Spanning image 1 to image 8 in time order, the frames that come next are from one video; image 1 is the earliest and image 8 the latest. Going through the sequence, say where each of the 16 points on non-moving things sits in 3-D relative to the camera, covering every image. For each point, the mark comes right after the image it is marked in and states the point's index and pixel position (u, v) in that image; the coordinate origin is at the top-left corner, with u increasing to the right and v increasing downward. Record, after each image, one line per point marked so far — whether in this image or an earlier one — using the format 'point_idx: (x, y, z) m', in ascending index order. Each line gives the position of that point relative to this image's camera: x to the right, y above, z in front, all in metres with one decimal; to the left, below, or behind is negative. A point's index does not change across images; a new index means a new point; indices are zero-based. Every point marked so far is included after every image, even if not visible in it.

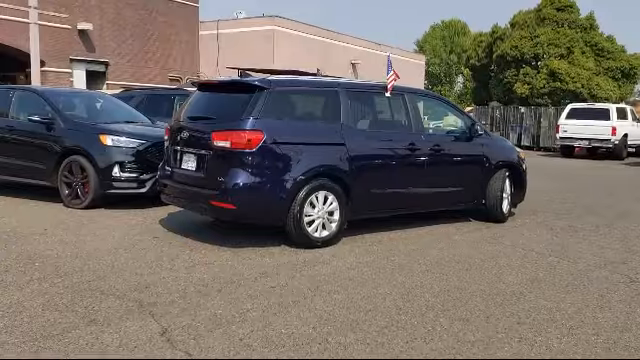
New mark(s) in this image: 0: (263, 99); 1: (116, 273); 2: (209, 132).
0: (-0.6, +0.9, +6.8) m
1: (-1.9, -0.9, +5.7) m
2: (-1.2, +0.5, +6.8) m
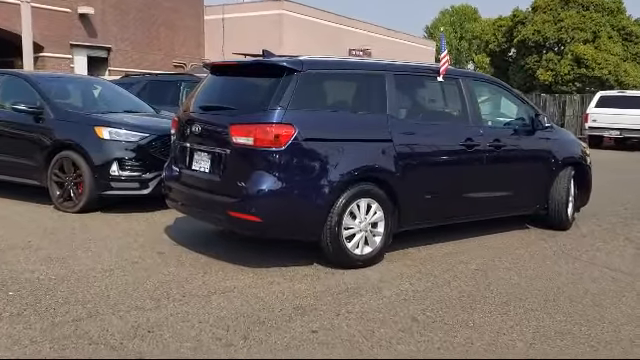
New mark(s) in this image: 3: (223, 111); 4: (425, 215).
0: (-0.2, +0.8, +5.4) m
1: (-1.5, -0.9, +4.5) m
2: (-0.8, +0.5, +5.5) m
3: (-0.9, +0.6, +5.7) m
4: (+1.1, -0.3, +6.2) m
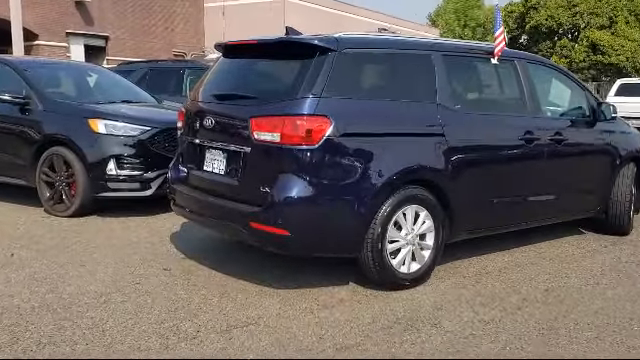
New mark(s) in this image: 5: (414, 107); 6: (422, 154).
0: (+0.1, +0.8, +4.5) m
1: (-1.2, -1.0, +3.5) m
2: (-0.5, +0.4, +4.5) m
3: (-0.6, +0.6, +4.7) m
4: (+1.3, -0.4, +5.3) m
5: (+0.7, +0.6, +4.8) m
6: (+0.8, +0.2, +4.7) m
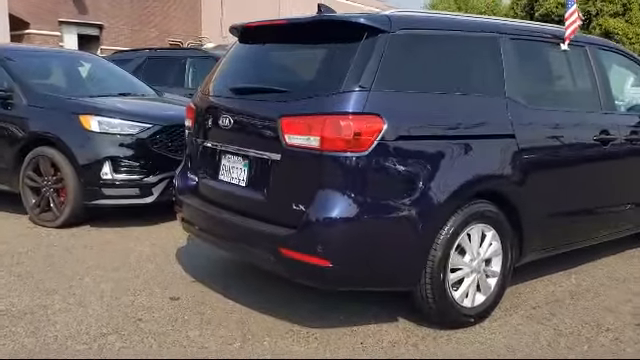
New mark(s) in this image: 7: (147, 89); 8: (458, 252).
0: (+0.3, +0.7, +3.6) m
1: (-0.9, -1.1, +2.7) m
2: (-0.2, +0.4, +3.6) m
3: (-0.3, +0.5, +3.8) m
4: (+1.6, -0.4, +4.4) m
5: (+1.0, +0.5, +3.9) m
6: (+1.0, +0.1, +3.8) m
7: (-2.1, +1.1, +7.7) m
8: (+0.8, -0.4, +3.8) m
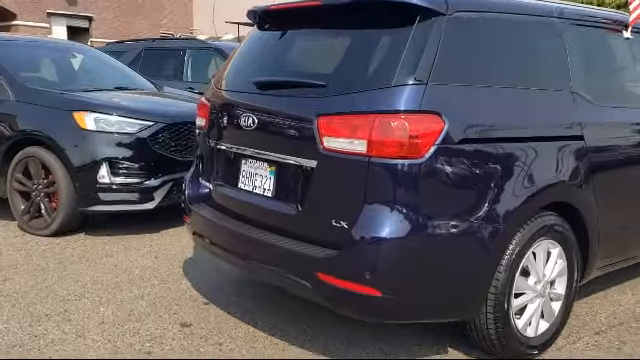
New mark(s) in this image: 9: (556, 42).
0: (+0.5, +0.7, +3.0) m
1: (-0.7, -1.1, +2.1) m
2: (0.0, +0.3, +3.0) m
3: (-0.1, +0.5, +3.2) m
4: (+1.8, -0.5, +3.9) m
5: (+1.2, +0.4, +3.3) m
6: (+1.2, +0.1, +3.3) m
7: (-2.0, +1.1, +7.1) m
8: (+1.0, -0.5, +3.2) m
9: (+1.3, +0.8, +3.5) m
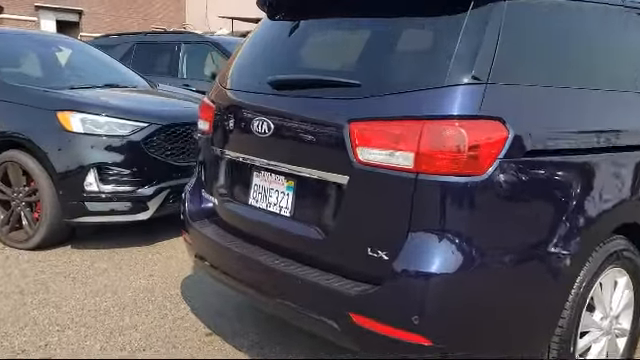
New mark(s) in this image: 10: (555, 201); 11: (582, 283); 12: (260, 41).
0: (+0.7, +0.6, +2.5) m
1: (-0.6, -1.2, +1.6) m
2: (+0.1, +0.2, +2.5) m
3: (0.0, +0.4, +2.7) m
4: (+1.9, -0.5, +3.4) m
5: (+1.3, +0.4, +2.8) m
6: (+1.4, 0.0, +2.8) m
7: (-1.9, +1.1, +6.5) m
8: (+1.2, -0.6, +2.7) m
9: (+1.4, +0.7, +3.0) m
10: (+0.9, -0.1, +2.5) m
11: (+1.1, -0.4, +2.6) m
12: (-0.3, +0.7, +3.3) m
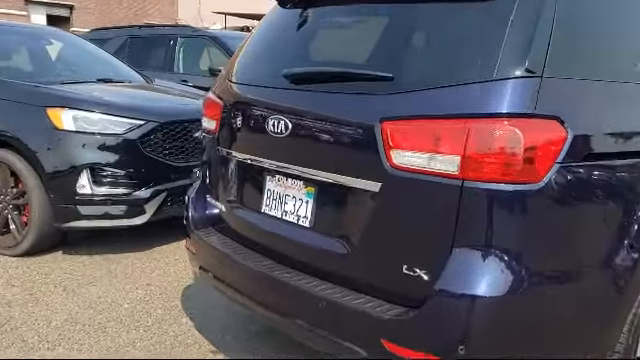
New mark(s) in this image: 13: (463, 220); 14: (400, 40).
0: (+0.8, +0.6, +2.2) m
1: (-0.5, -1.2, +1.3) m
2: (+0.2, +0.2, +2.2) m
3: (+0.1, +0.4, +2.4) m
4: (+2.0, -0.6, +3.1) m
5: (+1.4, +0.3, +2.5) m
6: (+1.5, 0.0, +2.5) m
7: (-1.9, +1.1, +6.2) m
8: (+1.3, -0.6, +2.4) m
9: (+1.5, +0.7, +2.7) m
10: (+1.0, -0.1, +2.2) m
11: (+1.2, -0.4, +2.3) m
12: (-0.2, +0.7, +3.0) m
13: (+0.5, -0.1, +2.0) m
14: (+0.3, +0.5, +2.4) m
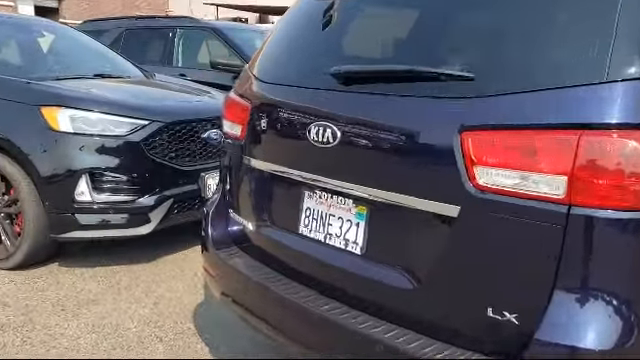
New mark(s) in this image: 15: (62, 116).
0: (+0.9, +0.5, +1.8) m
1: (-0.3, -1.3, +0.9) m
2: (+0.4, +0.1, +1.8) m
3: (+0.3, +0.3, +2.0) m
4: (+2.2, -0.6, +2.7) m
5: (+1.6, +0.3, +2.1) m
6: (+1.6, -0.1, +2.1) m
7: (-1.7, +1.0, +5.8) m
8: (+1.4, -0.6, +2.1) m
9: (+1.7, +0.6, +2.4) m
10: (+1.2, -0.2, +1.8) m
11: (+1.4, -0.5, +1.9) m
12: (-0.1, +0.7, +2.6) m
13: (+0.6, -0.2, +1.6) m
14: (+0.5, +0.5, +2.0) m
15: (-1.7, +0.4, +4.1) m
